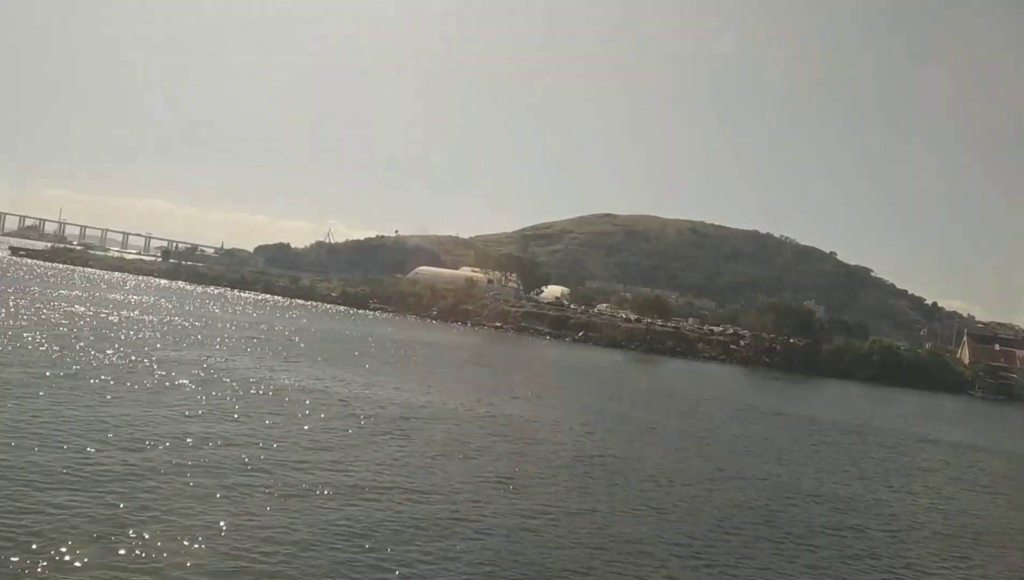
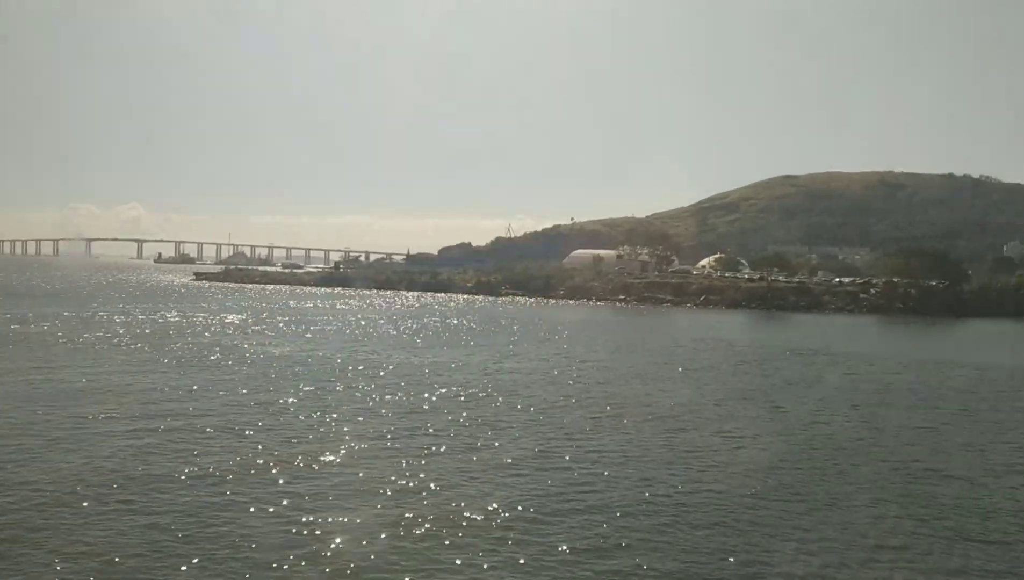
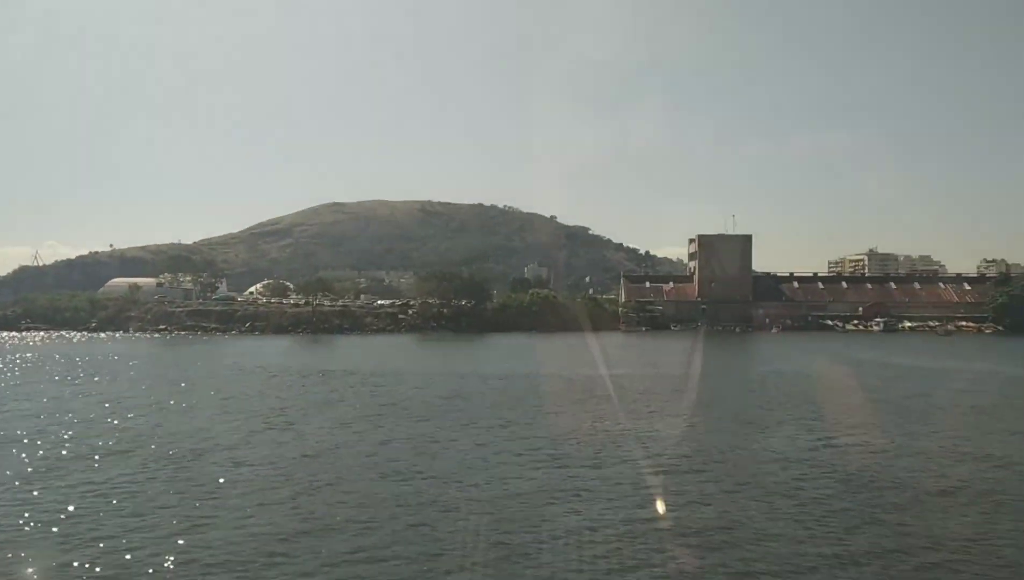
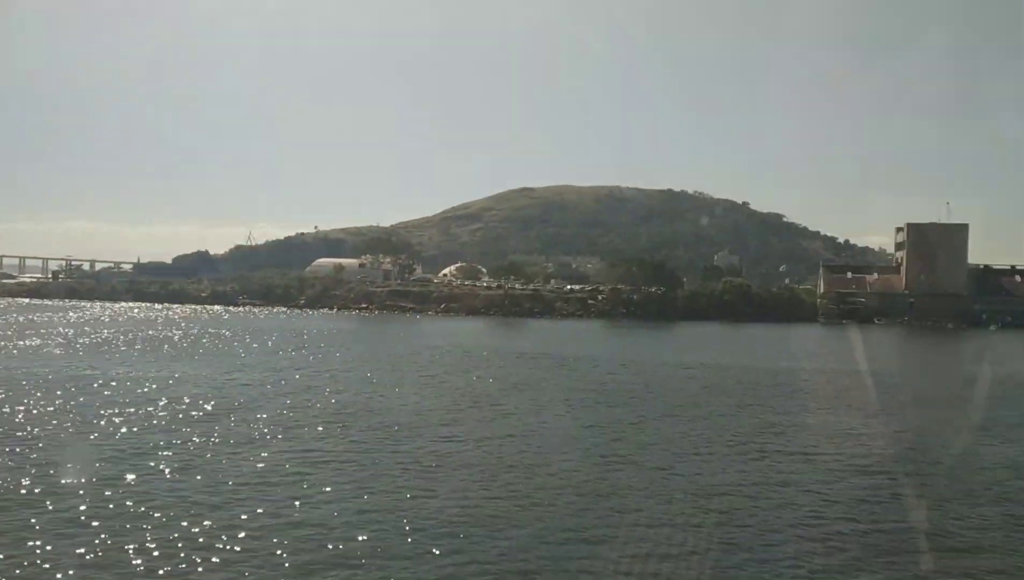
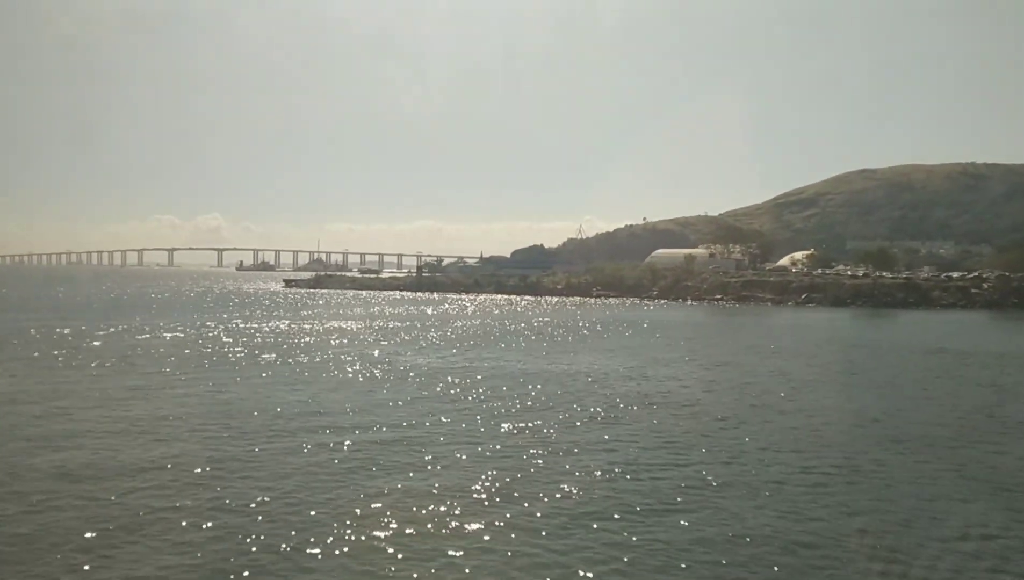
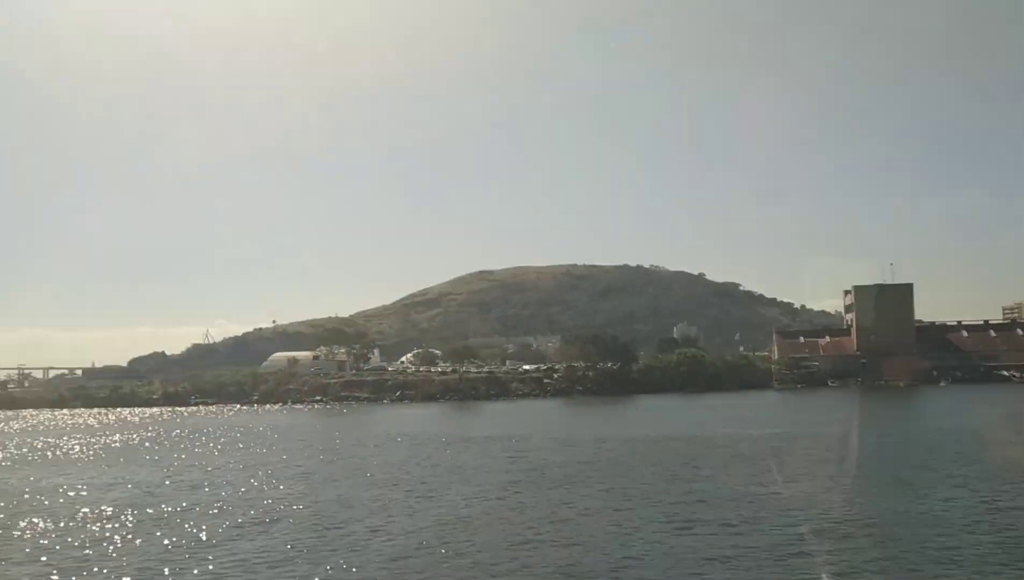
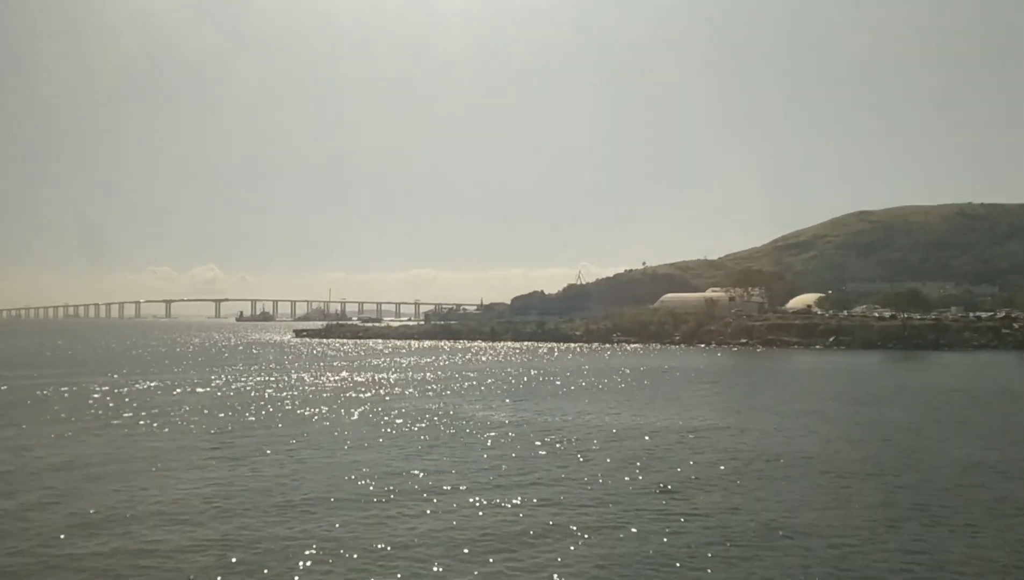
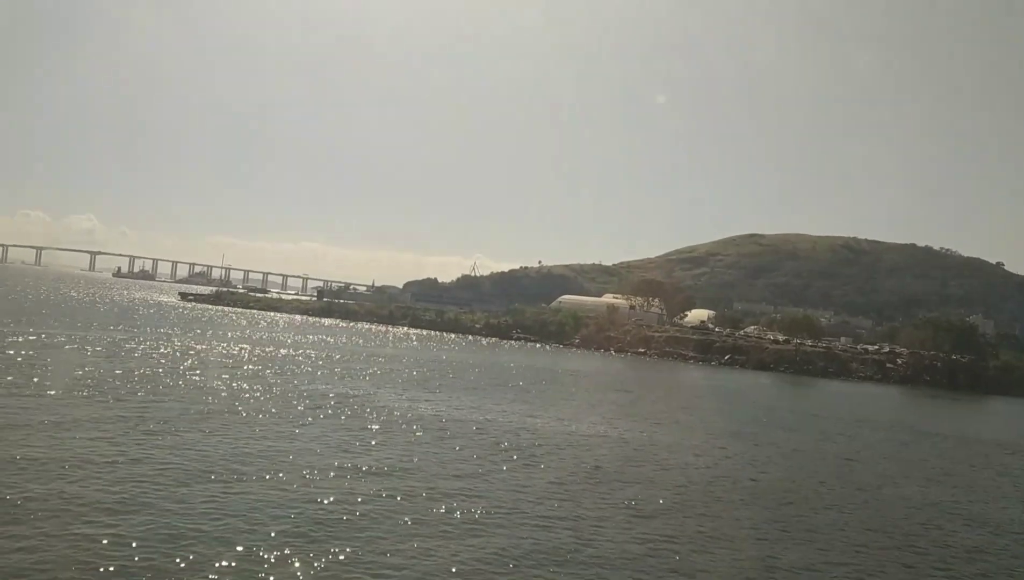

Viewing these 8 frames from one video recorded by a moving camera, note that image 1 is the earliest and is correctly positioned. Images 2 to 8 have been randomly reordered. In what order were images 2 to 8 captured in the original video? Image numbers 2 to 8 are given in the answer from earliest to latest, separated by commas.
8, 7, 5, 2, 4, 3, 6
